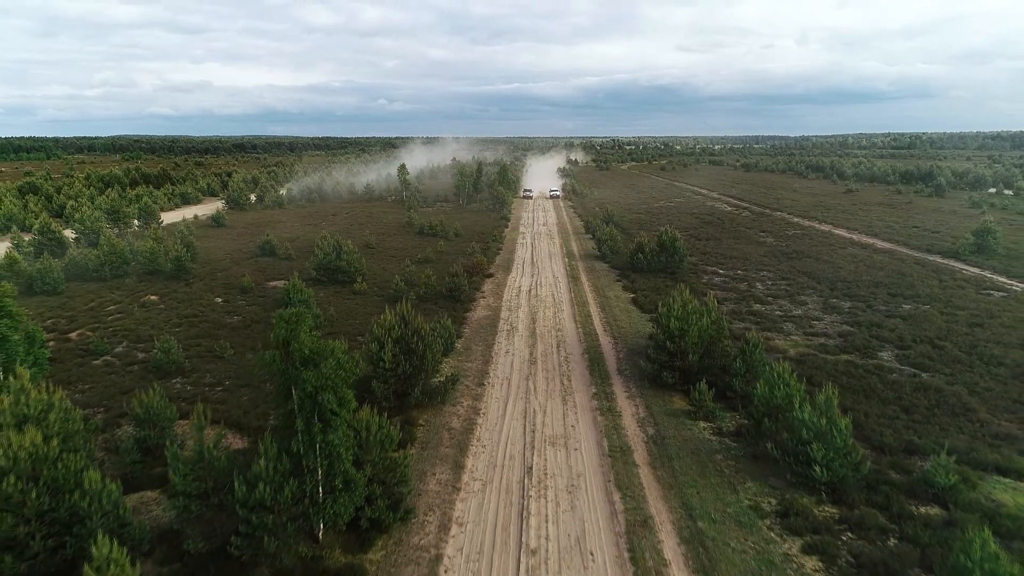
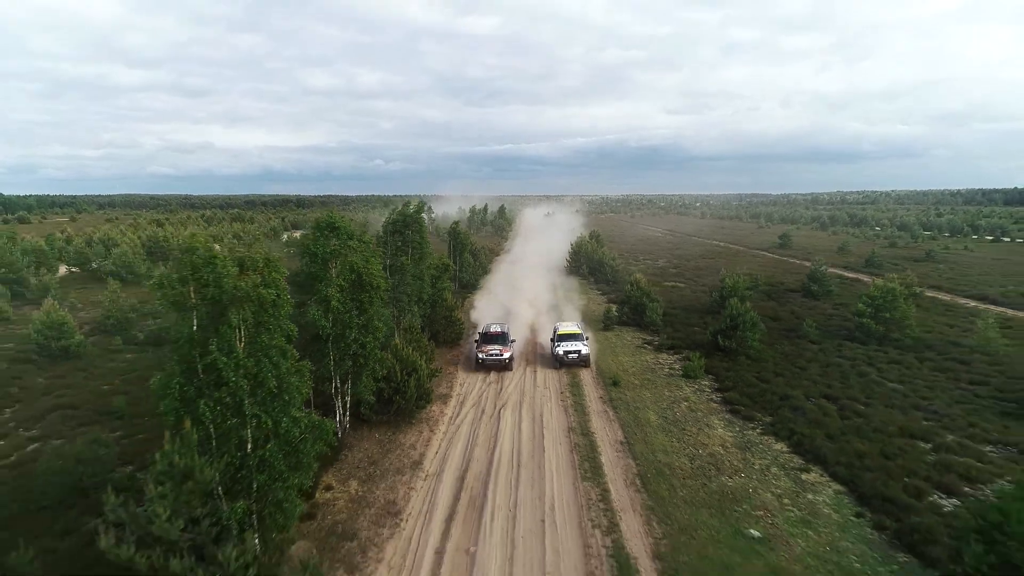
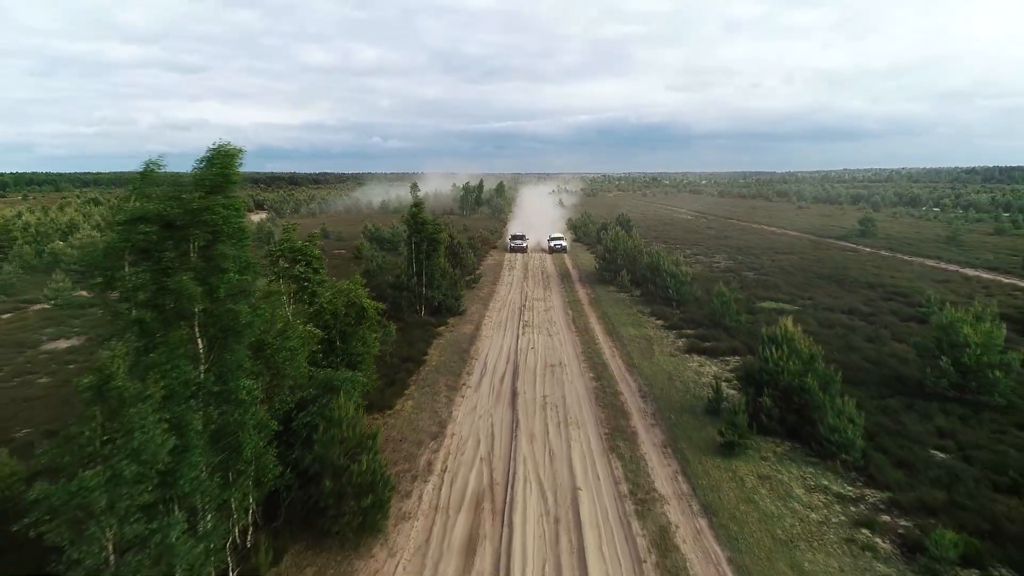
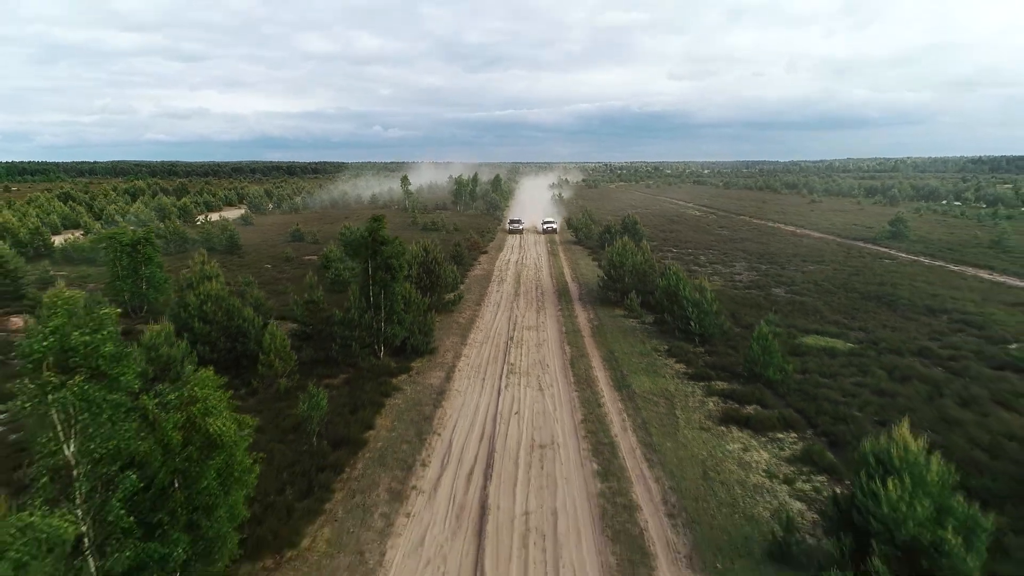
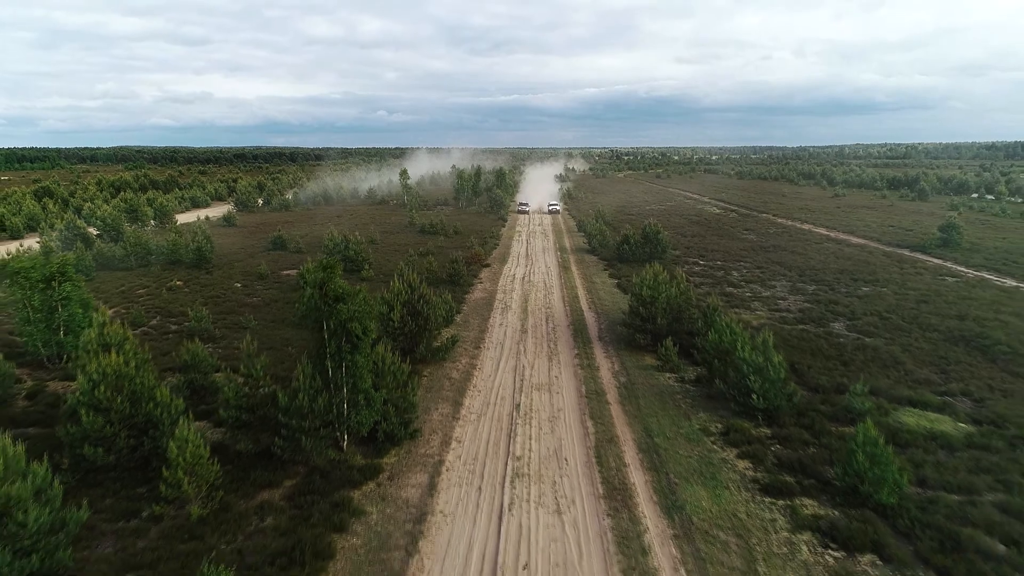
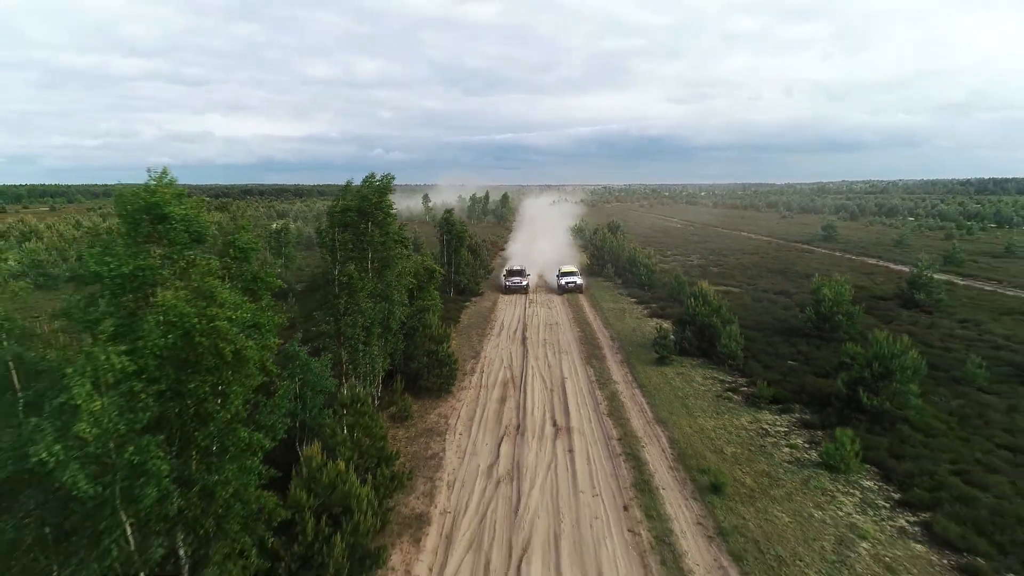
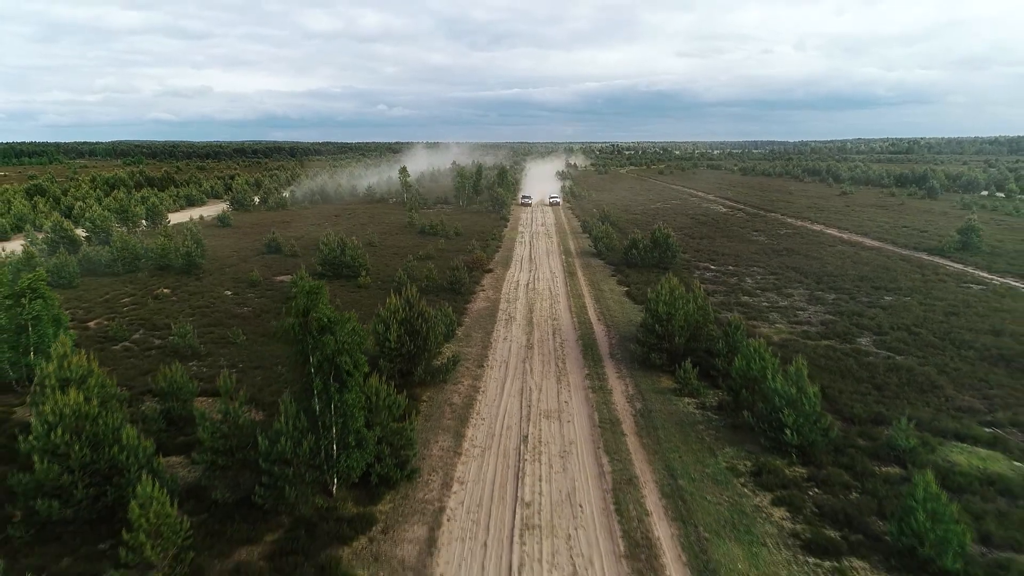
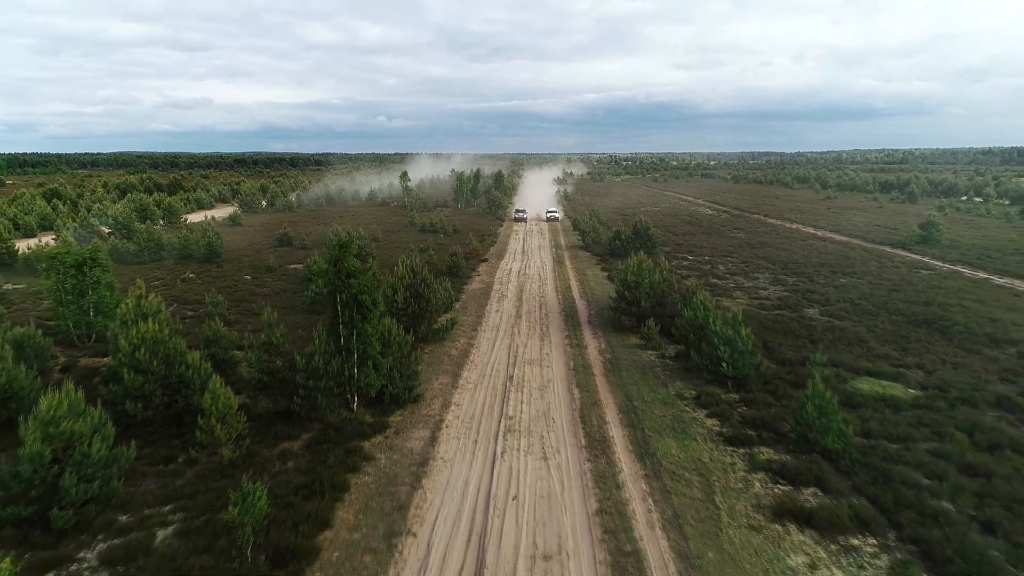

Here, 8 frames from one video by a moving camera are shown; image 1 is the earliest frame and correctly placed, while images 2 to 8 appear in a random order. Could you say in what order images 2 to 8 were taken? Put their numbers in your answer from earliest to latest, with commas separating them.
7, 5, 8, 4, 3, 6, 2
